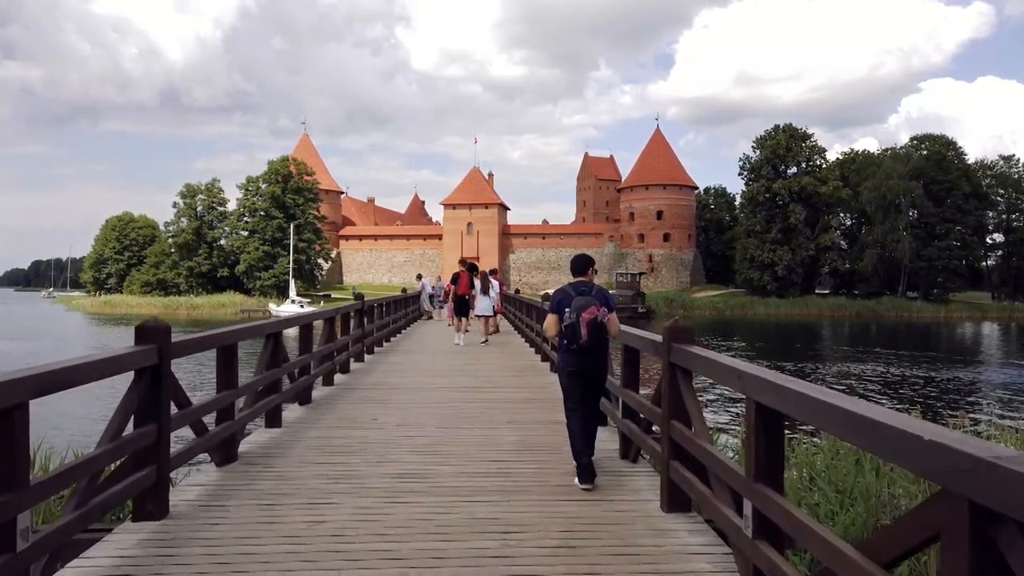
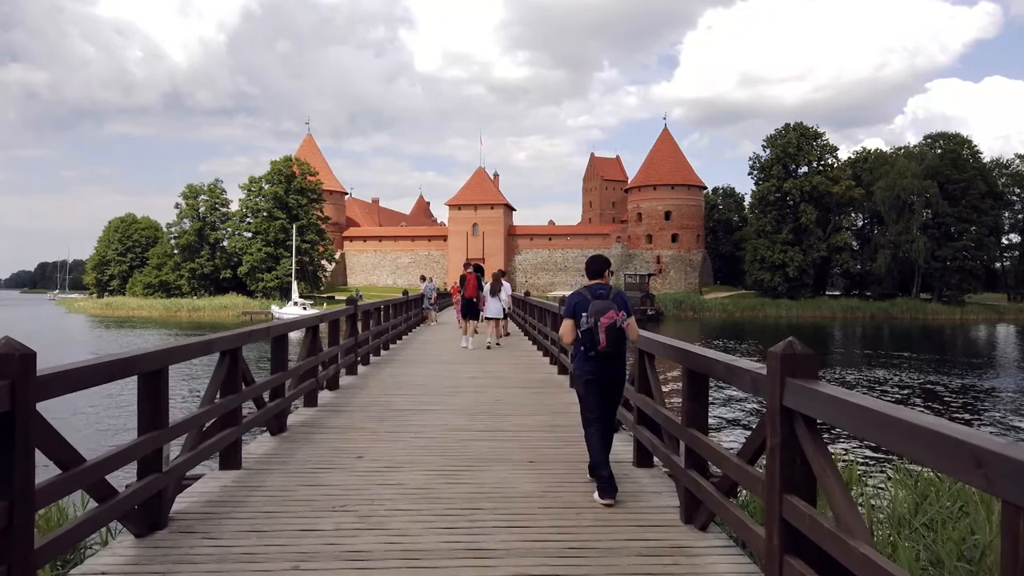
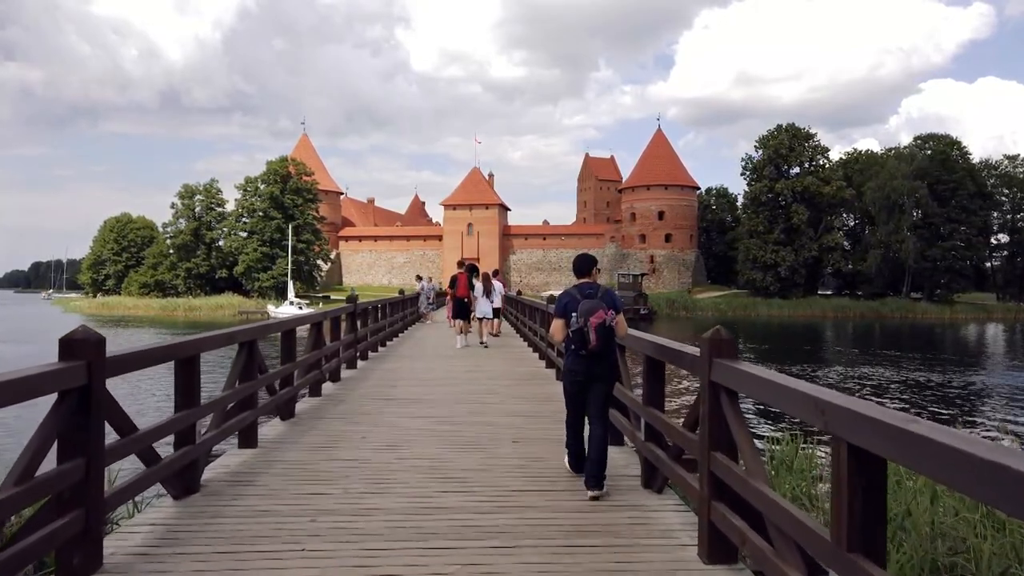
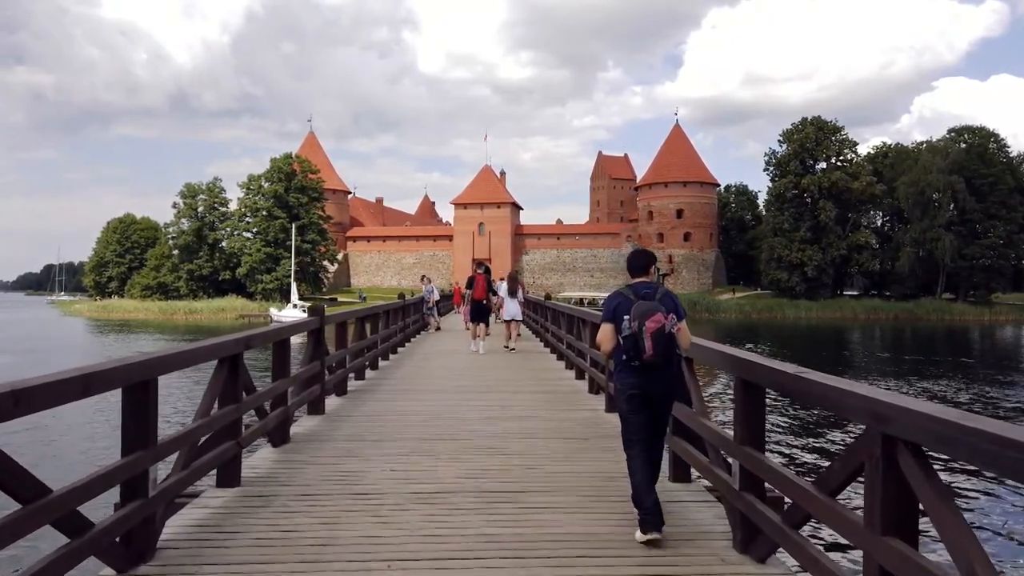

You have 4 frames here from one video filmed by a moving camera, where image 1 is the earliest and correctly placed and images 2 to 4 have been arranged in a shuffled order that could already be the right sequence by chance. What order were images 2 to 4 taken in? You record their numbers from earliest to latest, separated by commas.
3, 2, 4
